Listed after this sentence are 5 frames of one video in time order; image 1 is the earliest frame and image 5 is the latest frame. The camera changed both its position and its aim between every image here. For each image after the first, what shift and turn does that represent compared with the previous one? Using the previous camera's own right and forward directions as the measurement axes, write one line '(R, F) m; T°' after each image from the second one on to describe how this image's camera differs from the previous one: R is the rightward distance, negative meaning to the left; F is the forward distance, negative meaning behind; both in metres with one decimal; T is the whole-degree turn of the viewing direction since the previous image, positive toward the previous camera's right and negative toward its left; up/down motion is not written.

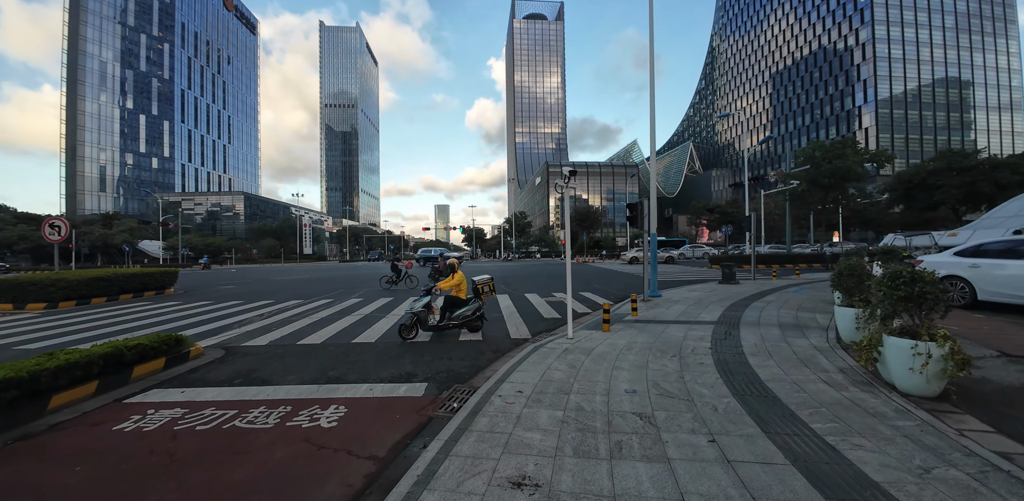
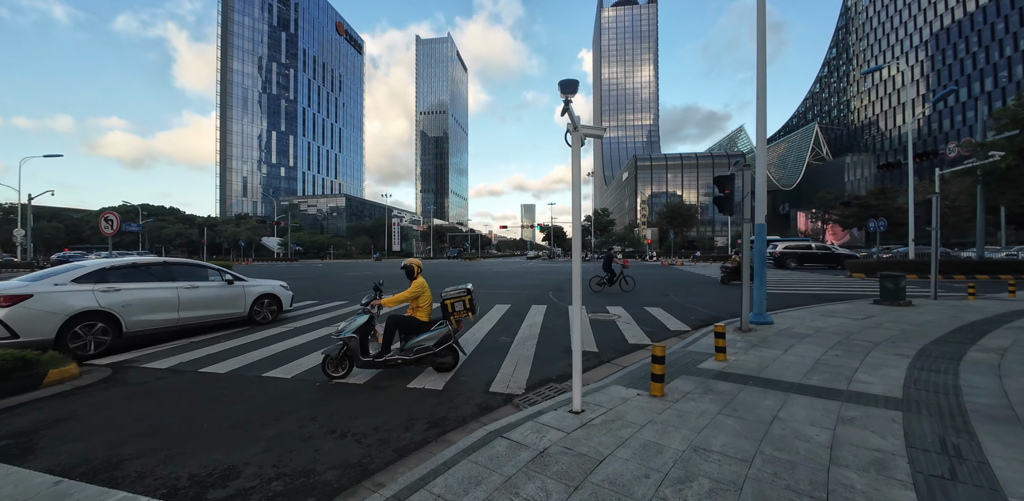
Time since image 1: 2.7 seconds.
(+1.2, +3.2) m; -13°
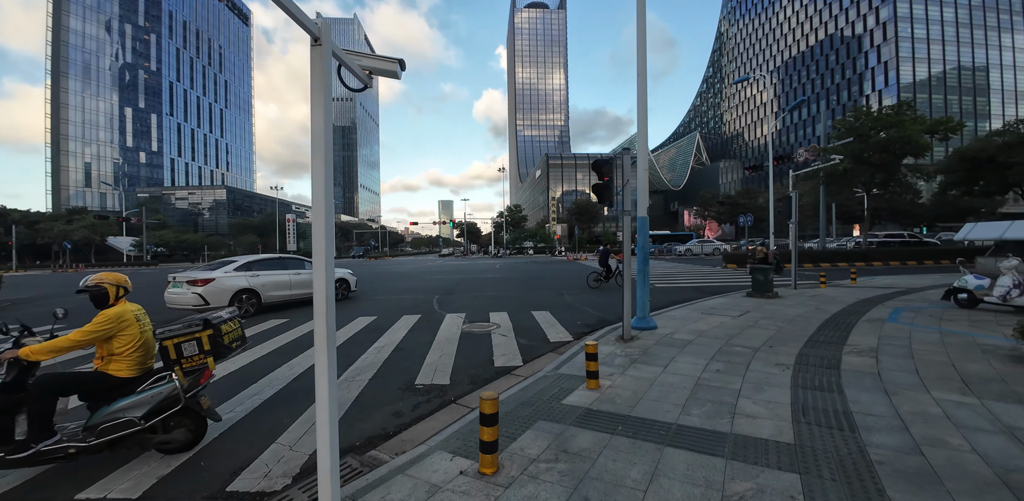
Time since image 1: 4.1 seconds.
(+1.2, +1.4) m; +12°
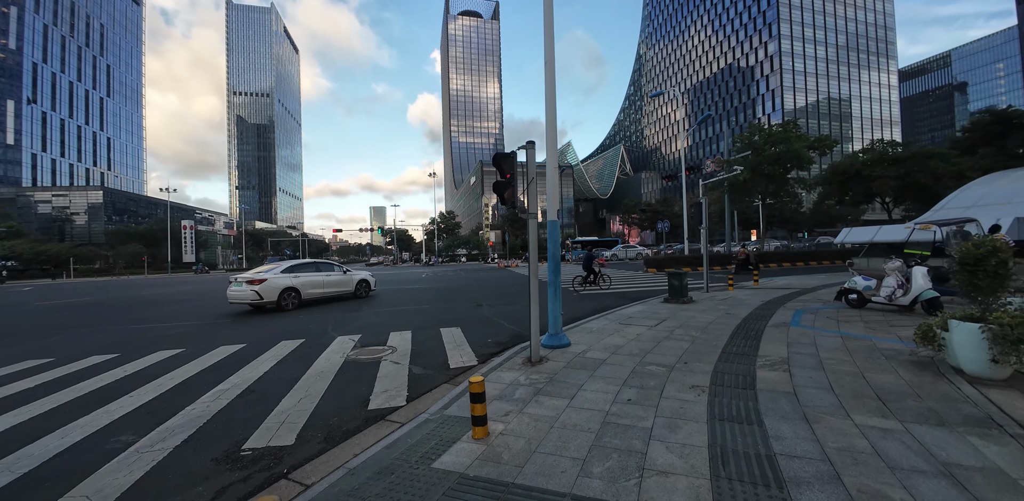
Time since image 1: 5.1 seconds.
(+0.6, +0.9) m; +9°
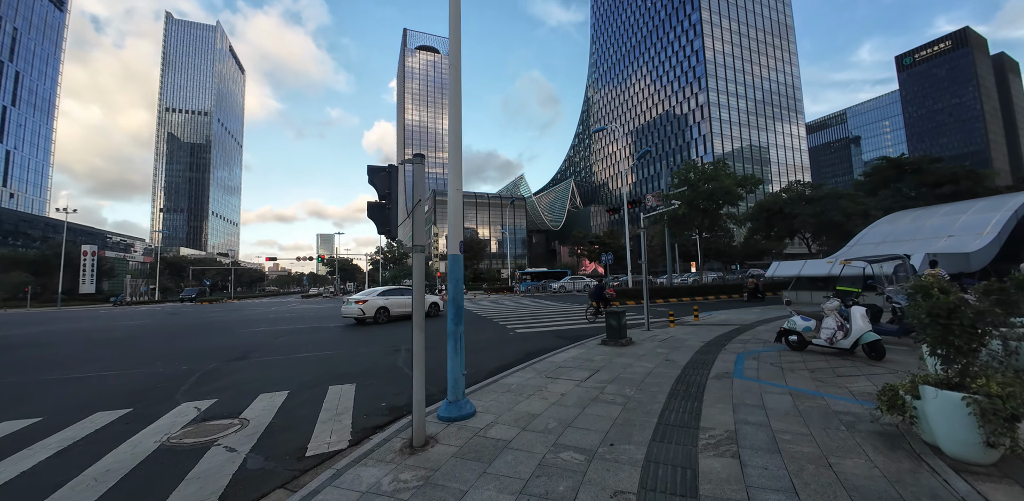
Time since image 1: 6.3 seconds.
(+0.8, +1.2) m; +7°
